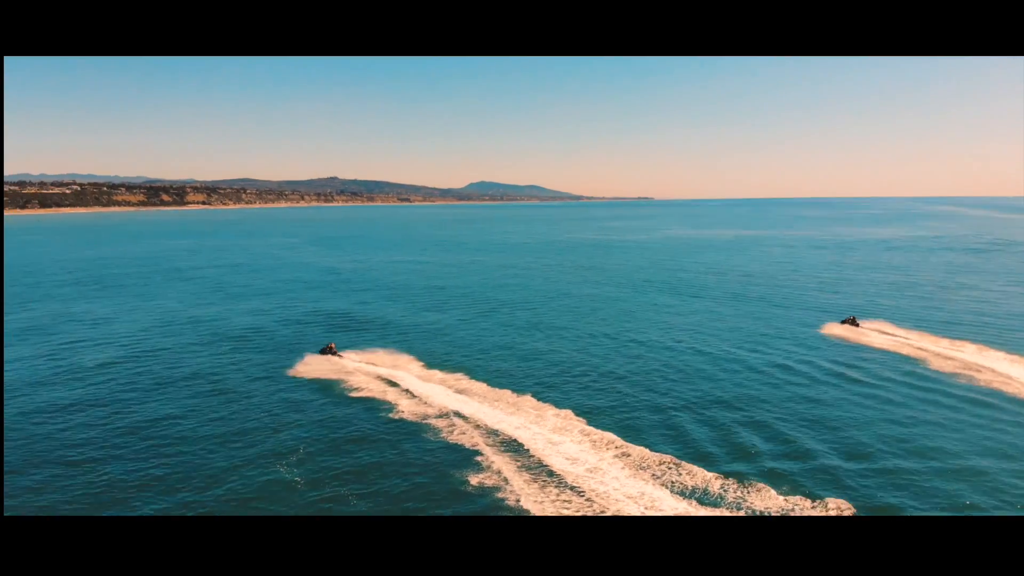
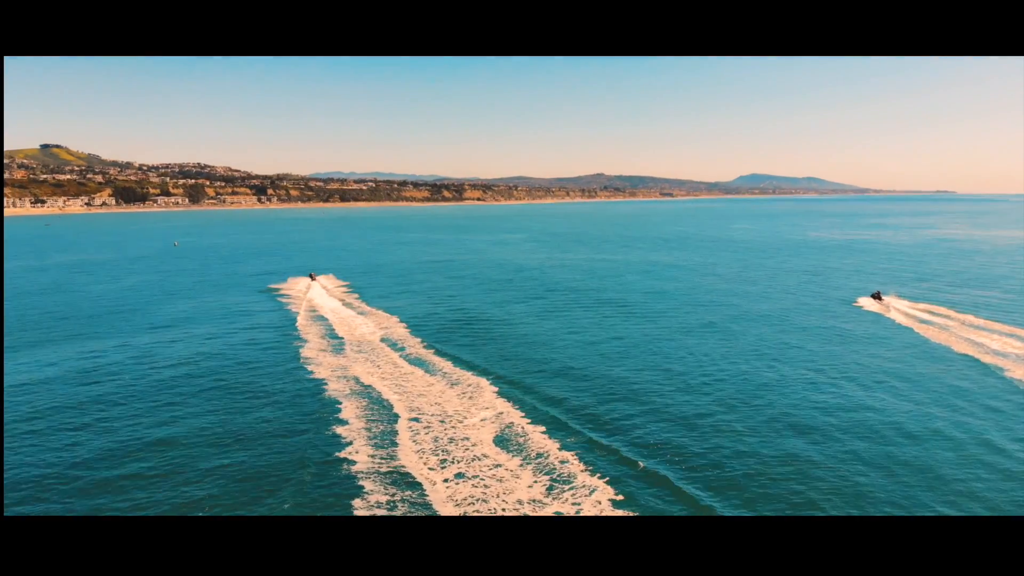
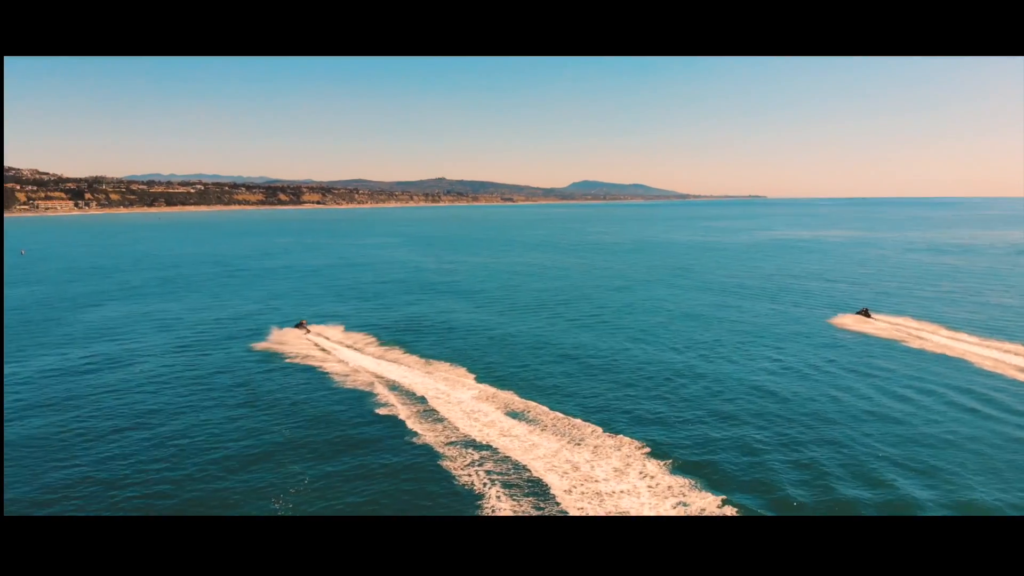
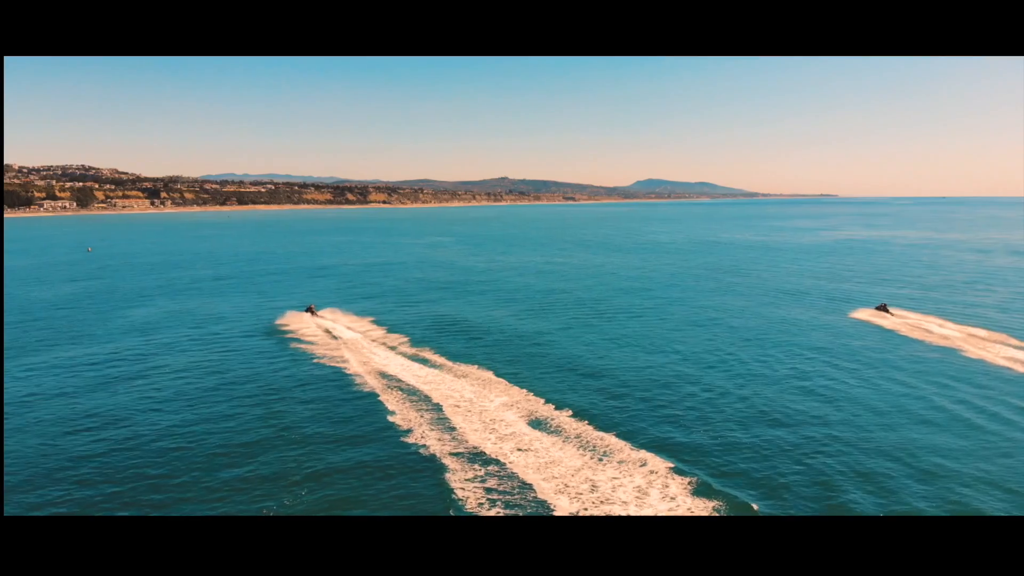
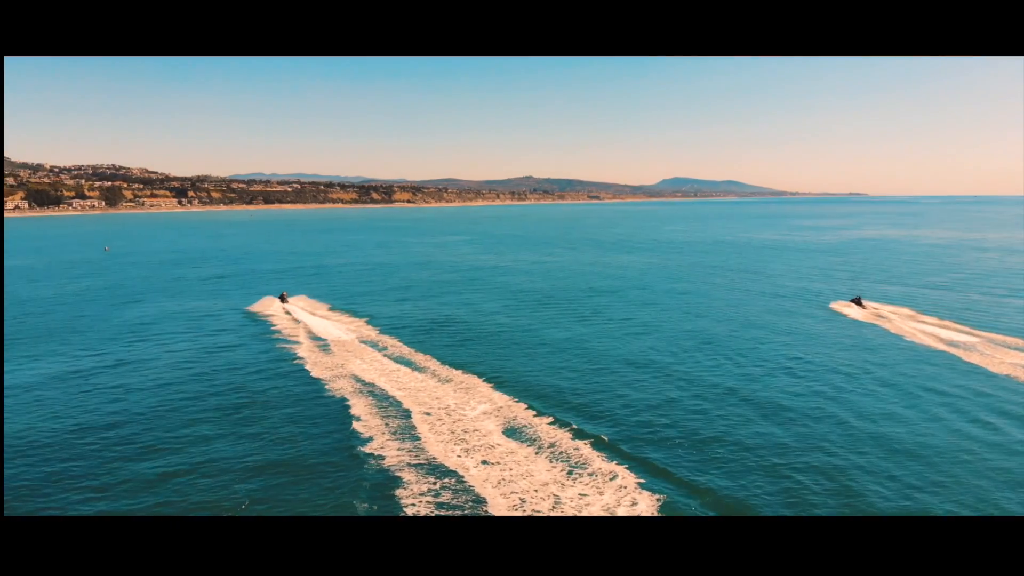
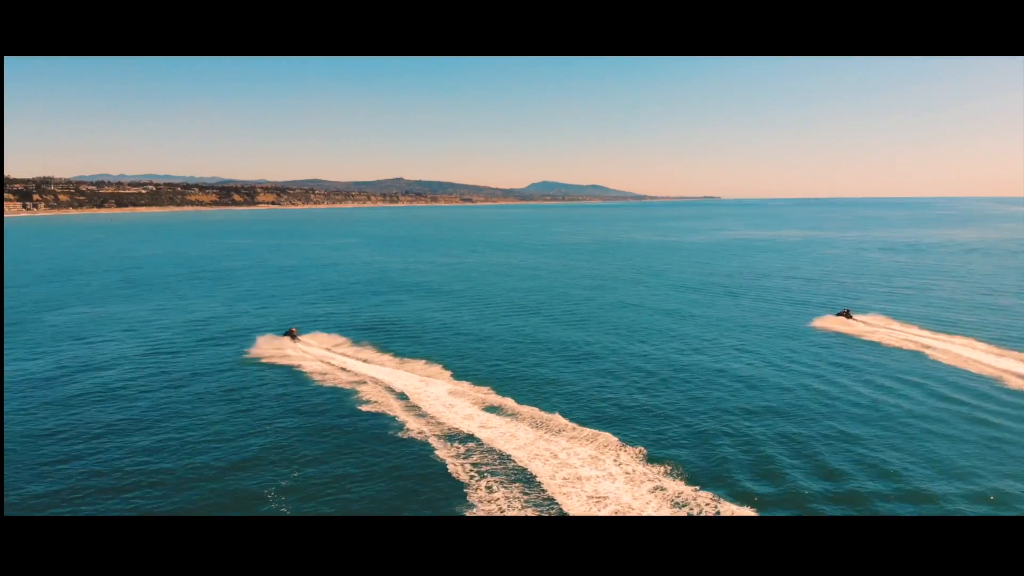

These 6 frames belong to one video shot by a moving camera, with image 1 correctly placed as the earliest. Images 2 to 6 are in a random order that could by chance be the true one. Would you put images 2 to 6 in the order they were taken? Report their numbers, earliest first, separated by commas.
6, 3, 4, 5, 2
